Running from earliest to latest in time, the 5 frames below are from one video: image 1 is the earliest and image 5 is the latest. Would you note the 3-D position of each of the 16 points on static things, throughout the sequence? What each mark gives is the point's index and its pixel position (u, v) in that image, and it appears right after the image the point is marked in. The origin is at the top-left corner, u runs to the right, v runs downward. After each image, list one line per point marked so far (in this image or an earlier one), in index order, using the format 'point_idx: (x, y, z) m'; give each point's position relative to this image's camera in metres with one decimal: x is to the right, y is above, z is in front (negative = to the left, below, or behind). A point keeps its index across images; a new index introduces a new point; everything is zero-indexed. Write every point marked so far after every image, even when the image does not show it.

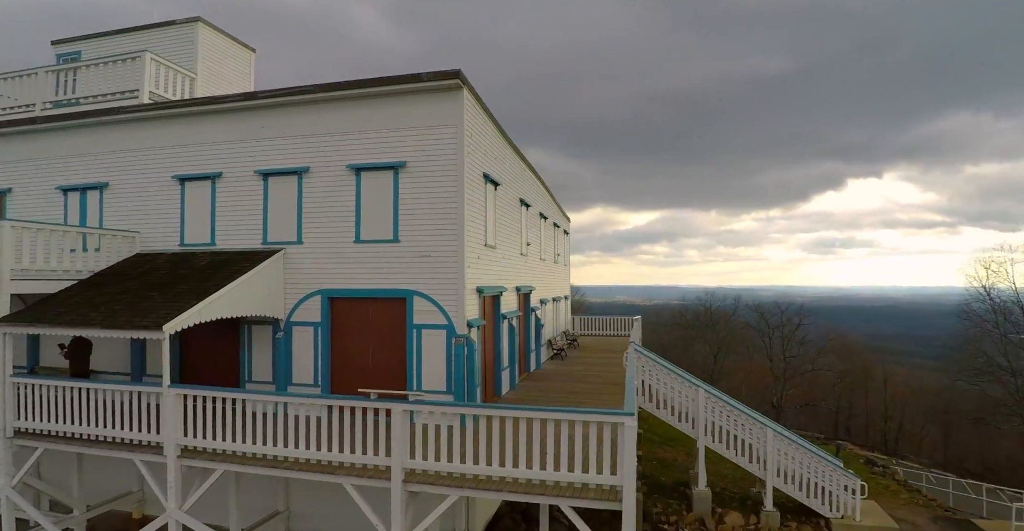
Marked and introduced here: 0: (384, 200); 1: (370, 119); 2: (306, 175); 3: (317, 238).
0: (-2.2, +1.2, +11.1) m
1: (-2.5, +2.6, +11.3) m
2: (-3.7, +1.7, +11.5) m
3: (-3.5, +0.5, +11.4) m
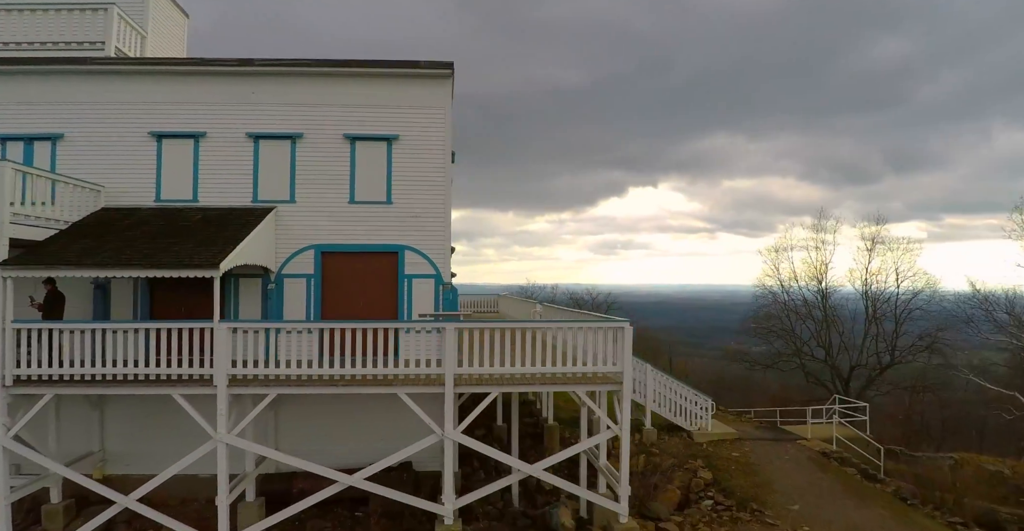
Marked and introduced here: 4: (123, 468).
0: (-2.7, +2.0, +12.7) m
1: (-3.0, +3.5, +12.7) m
2: (-4.3, +2.6, +12.6) m
3: (-4.1, +1.4, +12.5) m
4: (-7.7, -4.0, +11.8) m
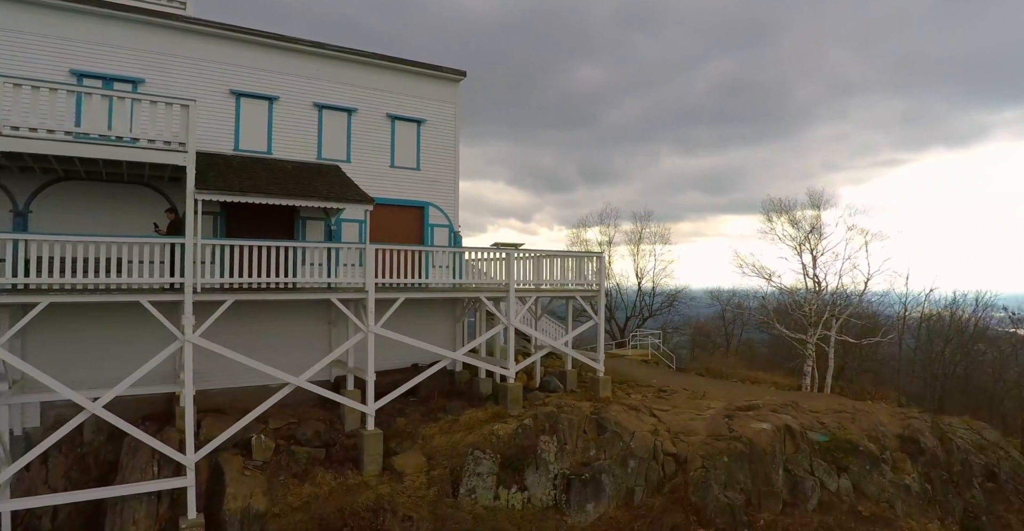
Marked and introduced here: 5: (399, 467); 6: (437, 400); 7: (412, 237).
0: (-2.7, +3.4, +16.6) m
1: (-3.0, +4.9, +16.5) m
2: (-4.1, +3.9, +15.8) m
3: (-3.8, +2.7, +15.8) m
4: (-6.8, -2.6, +13.7) m
5: (-2.3, -4.2, +12.7) m
6: (-1.8, -3.3, +15.0) m
7: (-2.7, +0.8, +16.6) m
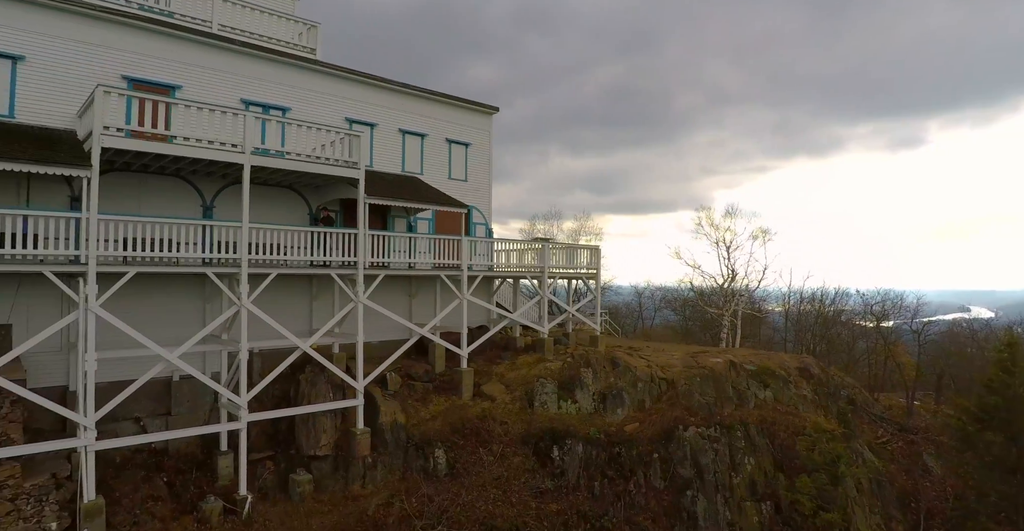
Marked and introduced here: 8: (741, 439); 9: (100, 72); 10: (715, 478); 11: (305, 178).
0: (-1.8, +3.8, +21.8) m
1: (-2.1, +5.3, +21.7) m
2: (-3.0, +4.3, +20.8) m
3: (-2.8, +3.2, +20.9) m
4: (-5.4, -2.2, +18.3) m
5: (-0.7, -3.7, +18.2) m
6: (-0.7, -2.8, +20.5) m
7: (-1.8, +1.2, +21.9) m
8: (+6.8, -5.1, +18.2) m
9: (-10.0, +4.8, +15.2) m
10: (+5.7, -5.9, +17.2) m
11: (-5.8, +2.5, +17.6) m
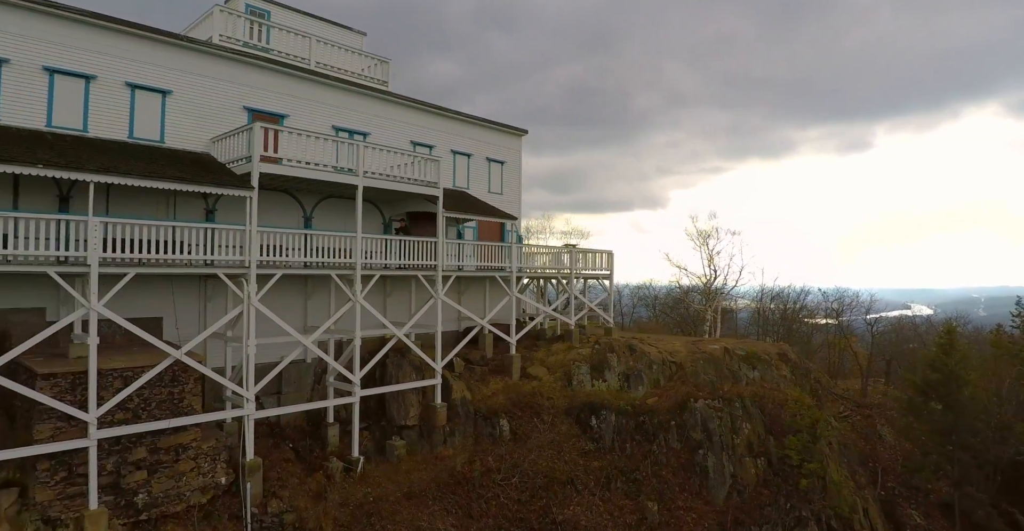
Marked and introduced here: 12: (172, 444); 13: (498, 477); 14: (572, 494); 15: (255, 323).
0: (-0.6, +3.8, +25.3) m
1: (-0.8, +5.2, +25.1) m
2: (-1.7, +4.3, +24.2) m
3: (-1.5, +3.1, +24.3) m
4: (-3.9, -2.3, +21.5) m
5: (+0.8, -3.8, +21.7) m
6: (+0.6, -2.9, +24.1) m
7: (-0.6, +1.2, +25.3) m
8: (+8.2, -5.2, +22.3) m
9: (-8.3, +4.7, +18.1) m
10: (+7.2, -6.0, +21.2) m
11: (-4.3, +2.4, +20.8) m
12: (-7.9, -4.1, +14.3) m
13: (-0.4, -6.1, +17.9) m
14: (+1.8, -6.7, +18.2) m
15: (-6.4, -1.4, +15.4) m
